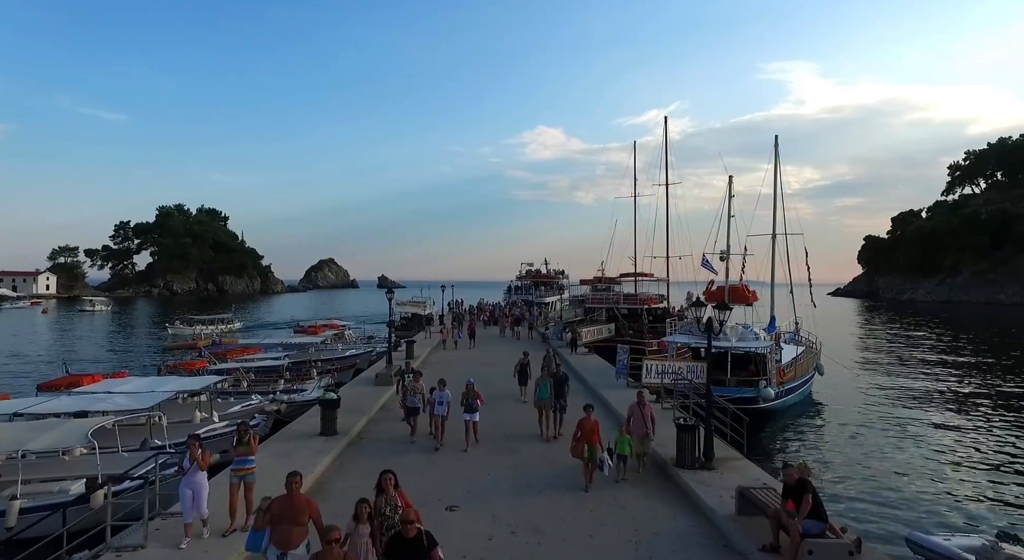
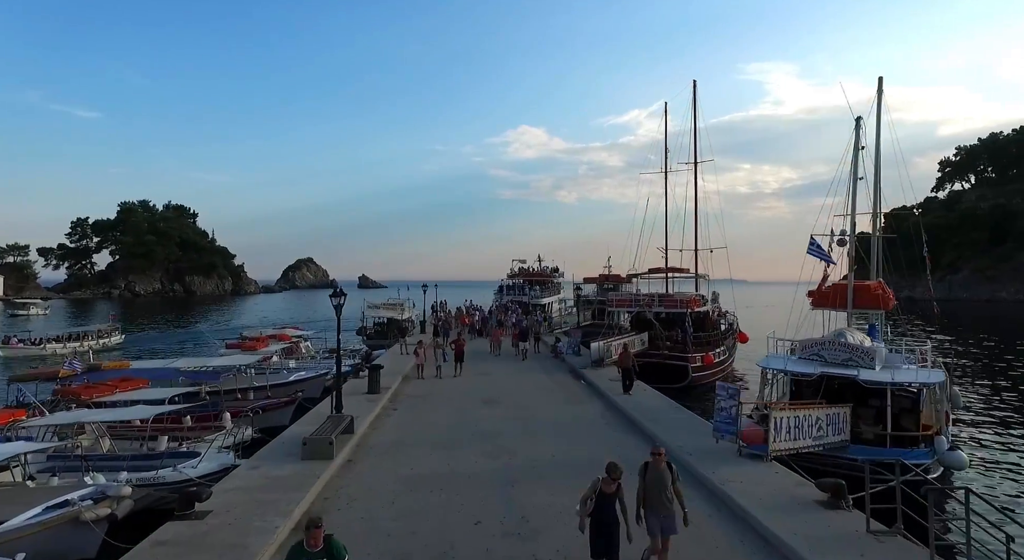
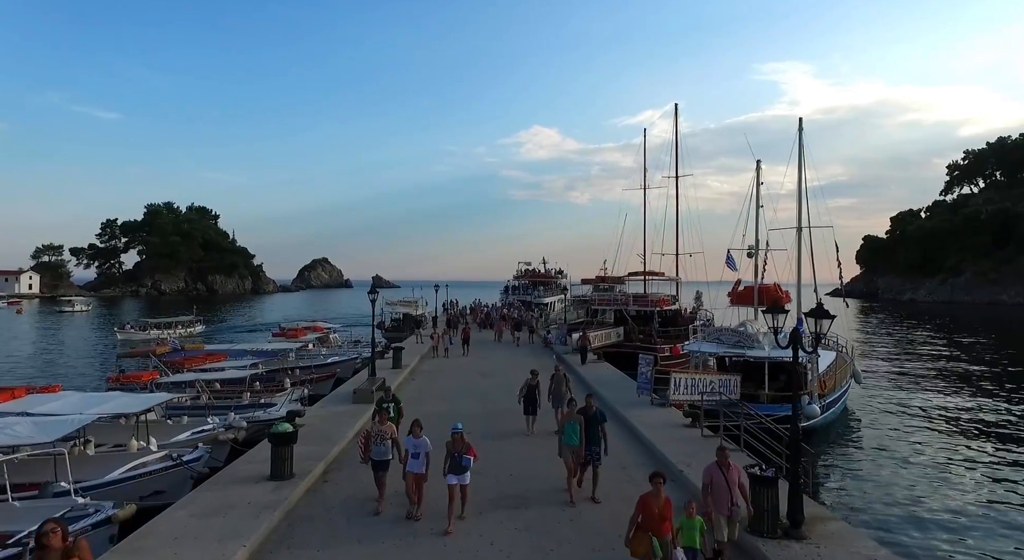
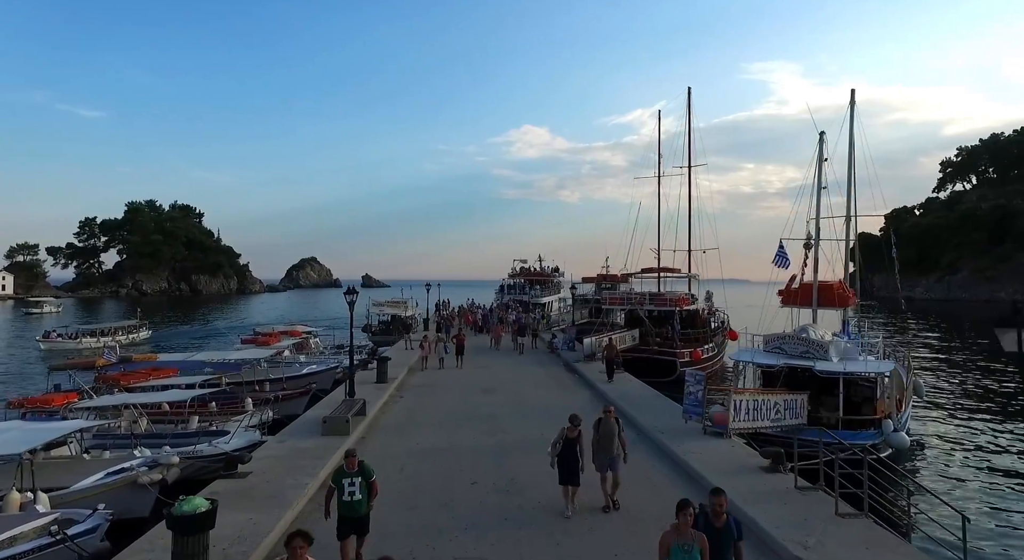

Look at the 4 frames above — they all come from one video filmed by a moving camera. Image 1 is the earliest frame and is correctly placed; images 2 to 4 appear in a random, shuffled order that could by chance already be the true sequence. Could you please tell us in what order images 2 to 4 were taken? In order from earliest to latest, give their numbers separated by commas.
3, 4, 2
